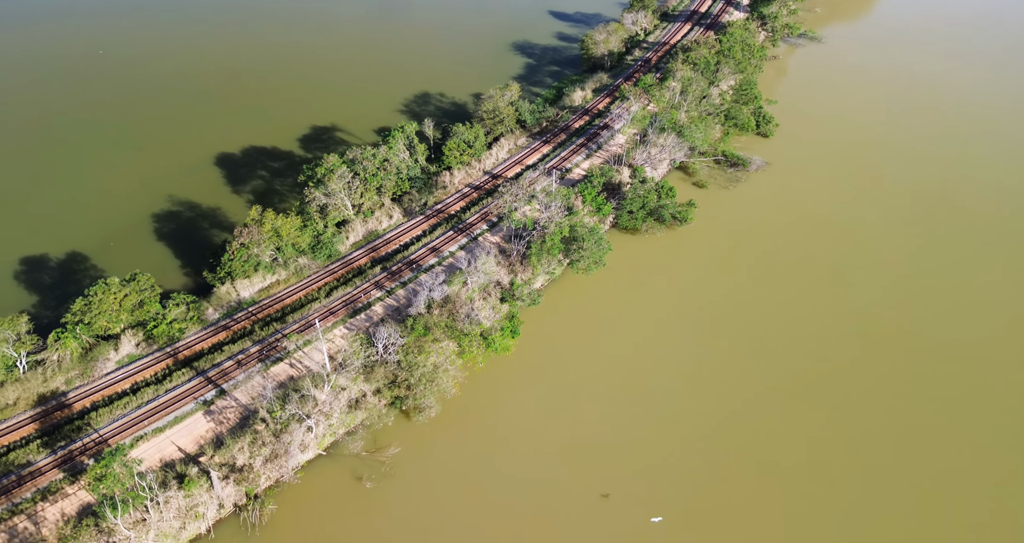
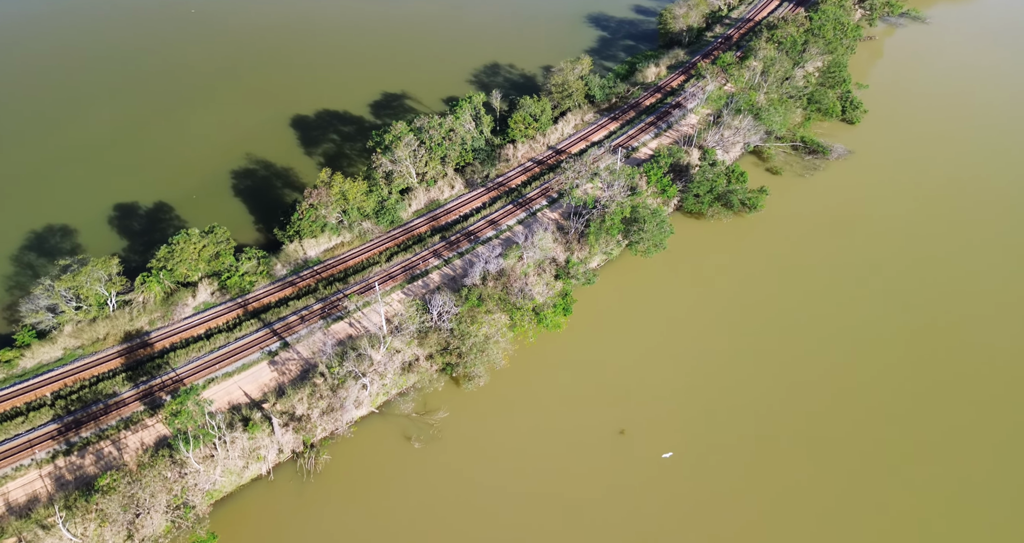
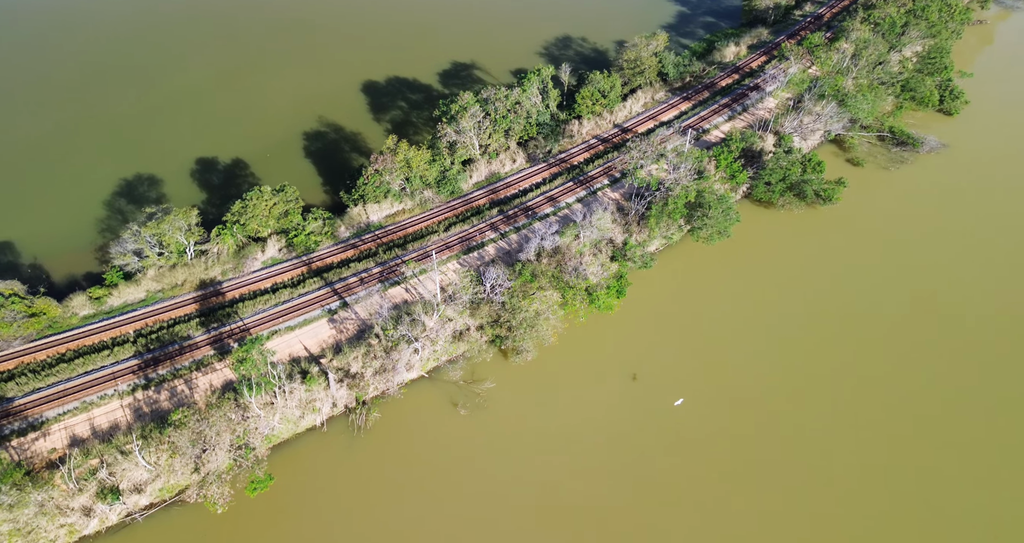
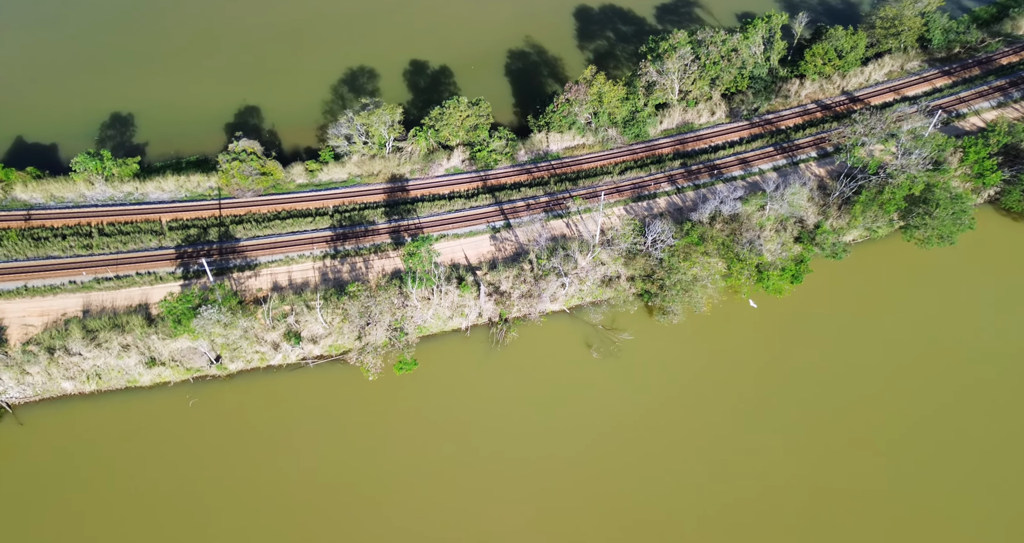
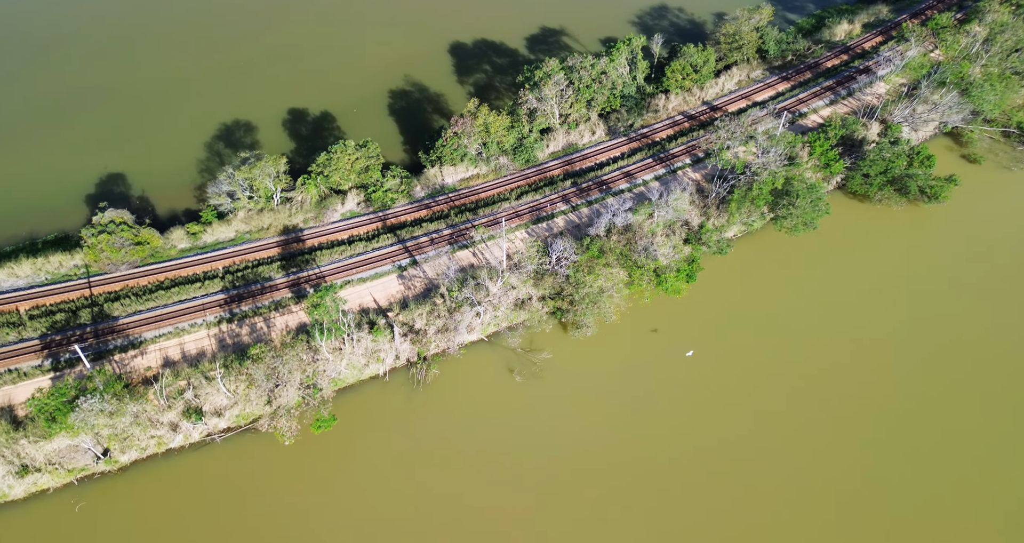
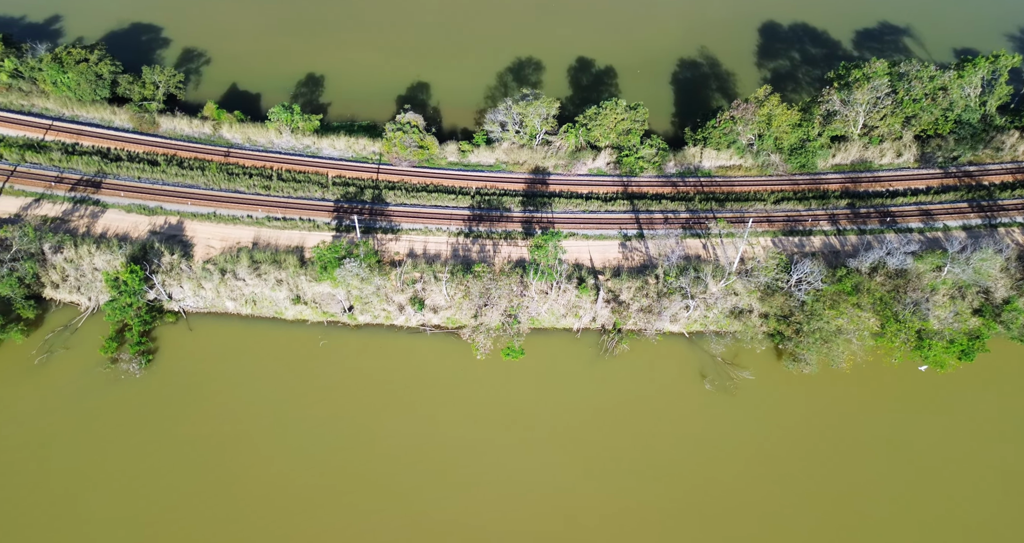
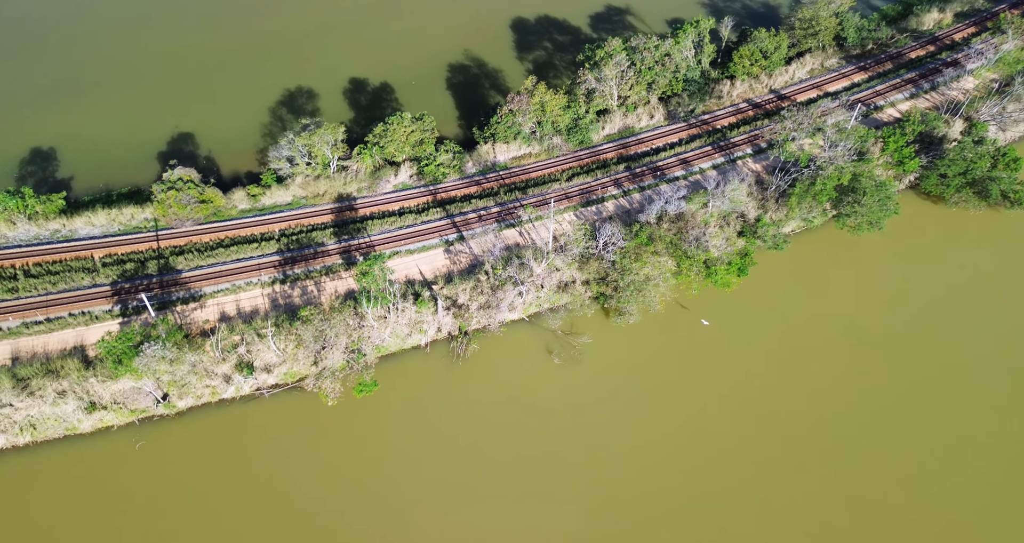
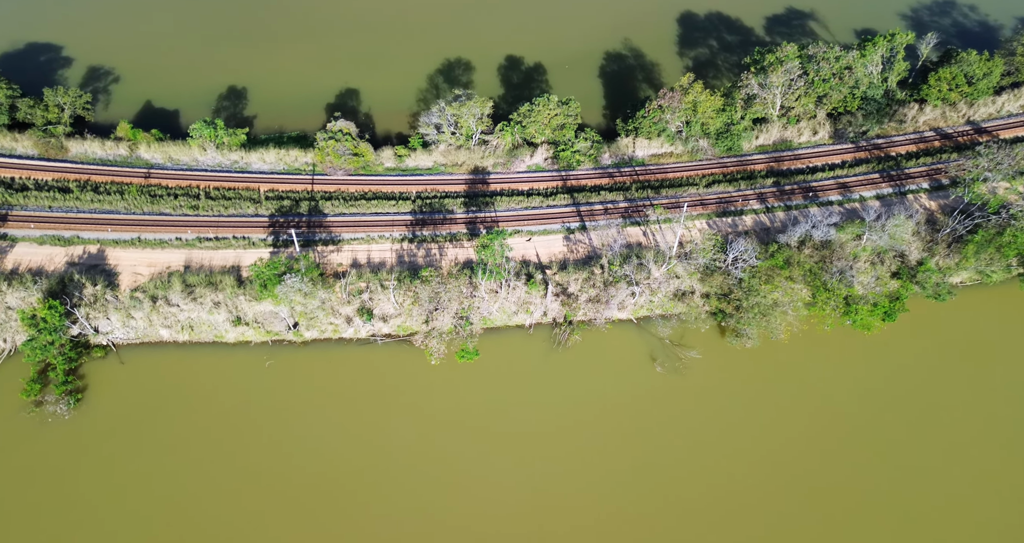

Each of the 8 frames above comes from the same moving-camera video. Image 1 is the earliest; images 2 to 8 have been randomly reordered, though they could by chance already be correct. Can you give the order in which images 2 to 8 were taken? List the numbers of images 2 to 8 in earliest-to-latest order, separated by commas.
2, 3, 5, 7, 4, 8, 6
